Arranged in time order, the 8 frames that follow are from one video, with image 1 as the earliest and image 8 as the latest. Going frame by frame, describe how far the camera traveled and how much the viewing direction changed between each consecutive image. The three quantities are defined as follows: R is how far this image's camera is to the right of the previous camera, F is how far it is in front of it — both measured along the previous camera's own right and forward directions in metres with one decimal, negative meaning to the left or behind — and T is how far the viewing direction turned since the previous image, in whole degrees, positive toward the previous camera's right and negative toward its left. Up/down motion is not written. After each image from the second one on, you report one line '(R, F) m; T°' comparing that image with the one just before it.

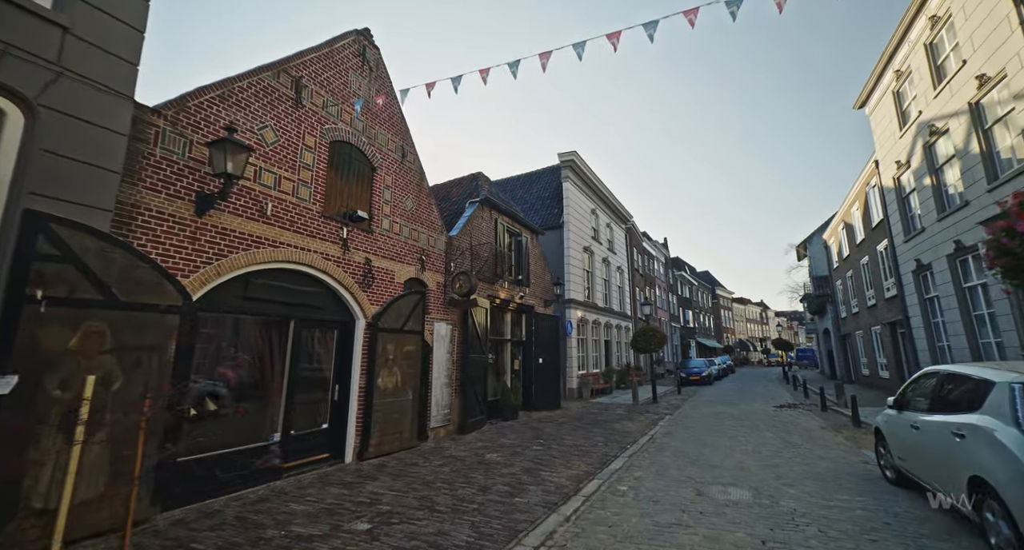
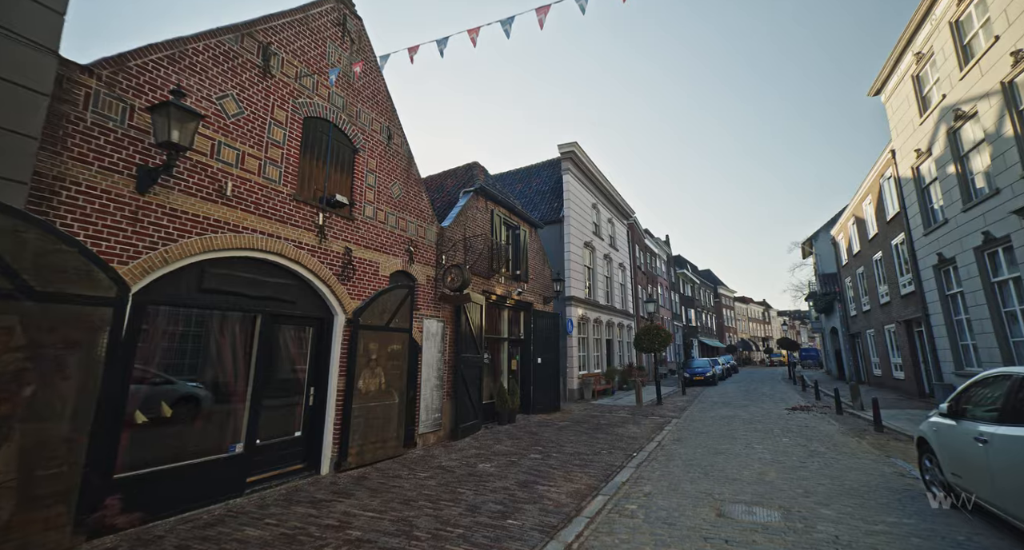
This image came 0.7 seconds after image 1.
(+0.1, +0.7) m; 0°
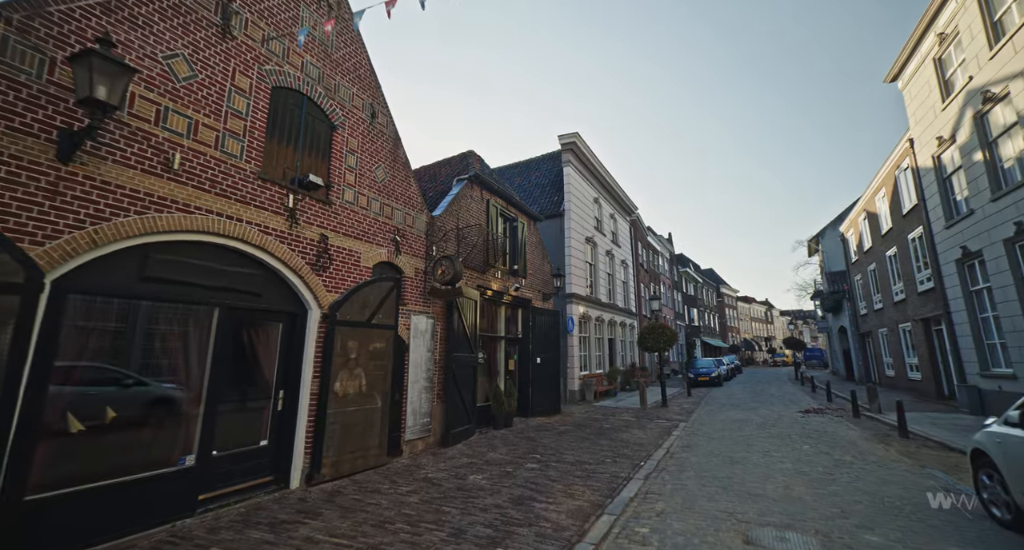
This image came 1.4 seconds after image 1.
(+0.1, +0.7) m; 0°
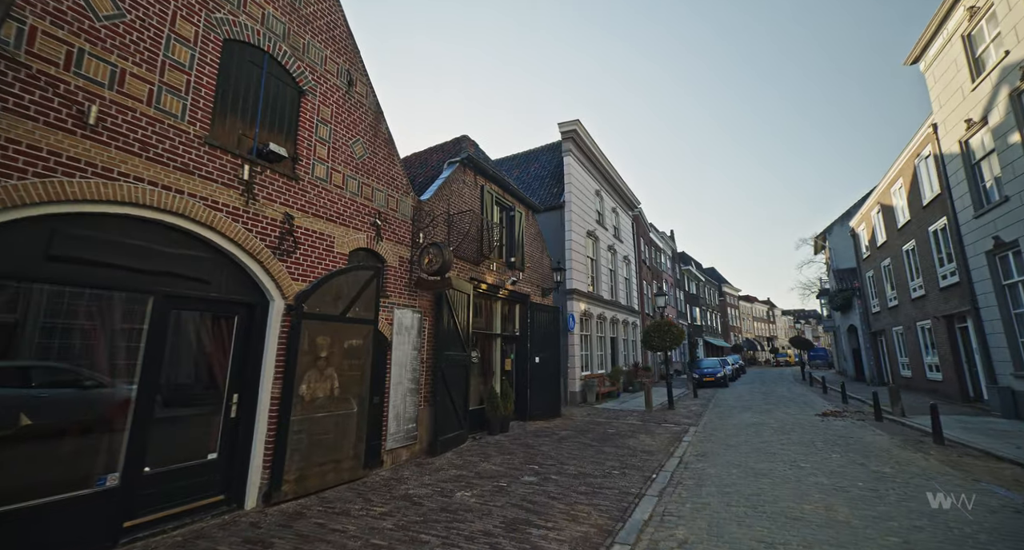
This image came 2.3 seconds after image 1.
(+0.1, +0.9) m; 0°
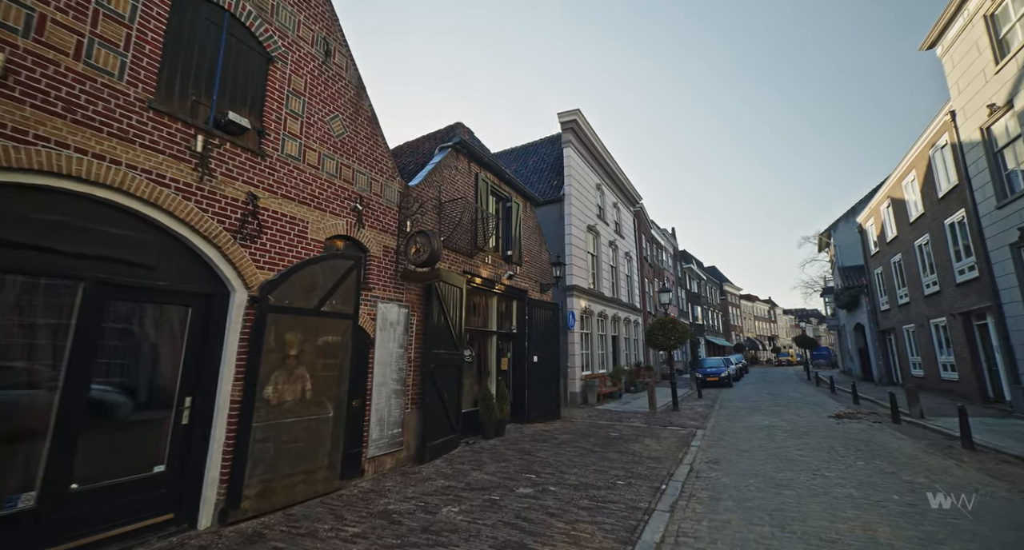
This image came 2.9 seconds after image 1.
(+0.1, +0.6) m; 0°
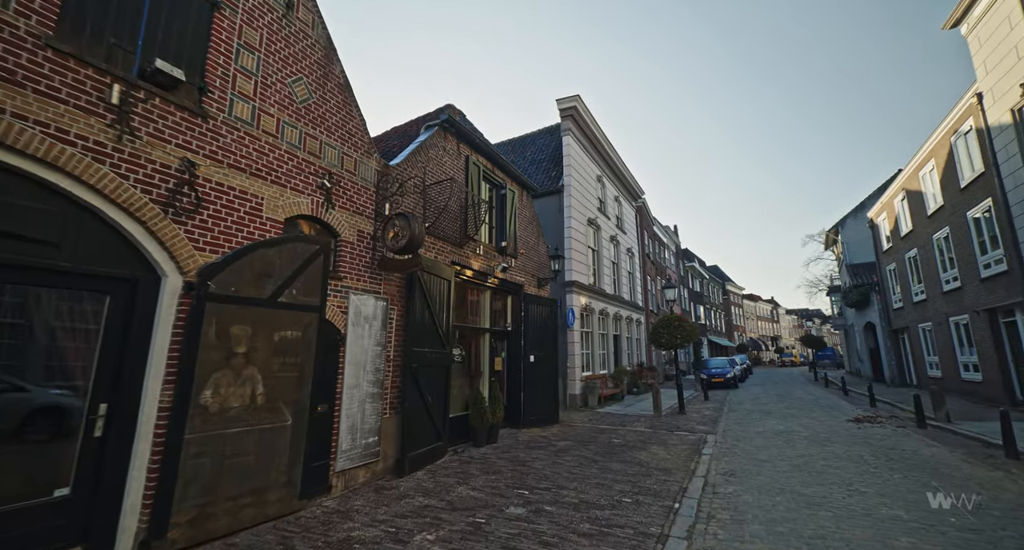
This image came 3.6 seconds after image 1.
(+0.1, +0.8) m; 0°
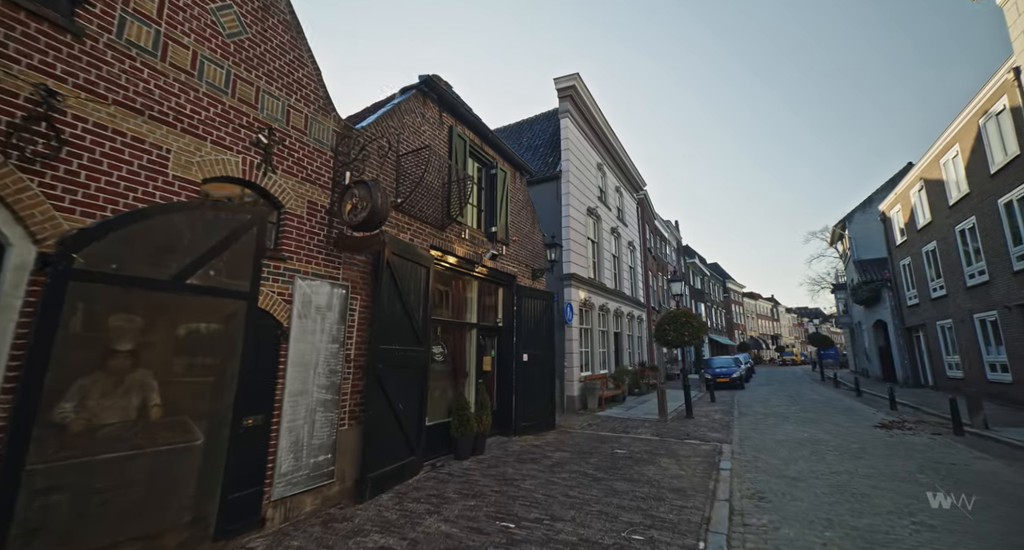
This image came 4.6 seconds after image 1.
(+0.2, +1.1) m; 0°
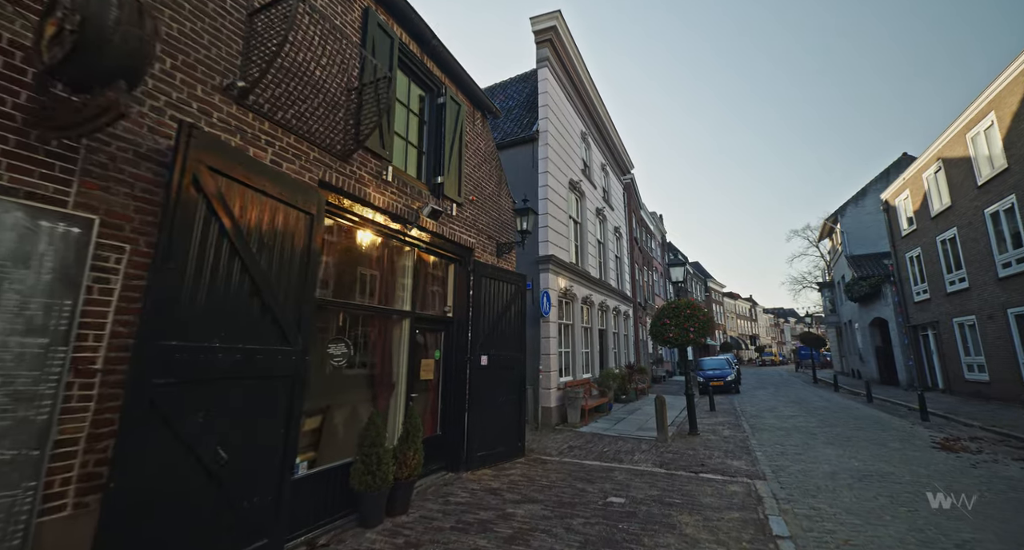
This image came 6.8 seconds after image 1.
(+0.4, +2.6) m; +3°
